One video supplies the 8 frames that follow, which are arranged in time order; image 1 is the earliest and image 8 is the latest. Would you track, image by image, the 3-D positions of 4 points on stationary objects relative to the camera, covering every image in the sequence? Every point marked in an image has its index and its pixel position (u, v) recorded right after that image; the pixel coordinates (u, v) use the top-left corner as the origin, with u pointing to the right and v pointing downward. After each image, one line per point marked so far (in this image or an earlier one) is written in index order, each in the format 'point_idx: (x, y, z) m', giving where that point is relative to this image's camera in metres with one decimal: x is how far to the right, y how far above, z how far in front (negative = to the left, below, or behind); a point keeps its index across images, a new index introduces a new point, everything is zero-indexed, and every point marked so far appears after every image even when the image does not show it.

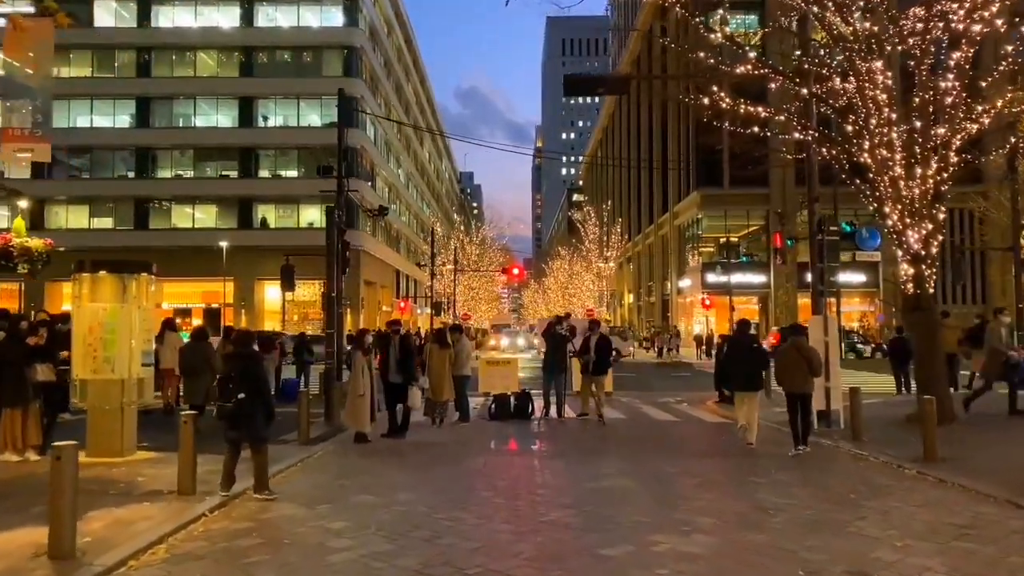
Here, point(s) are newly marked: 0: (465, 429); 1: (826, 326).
0: (-0.8, -2.5, +14.7) m
1: (+5.6, -0.7, +15.1) m
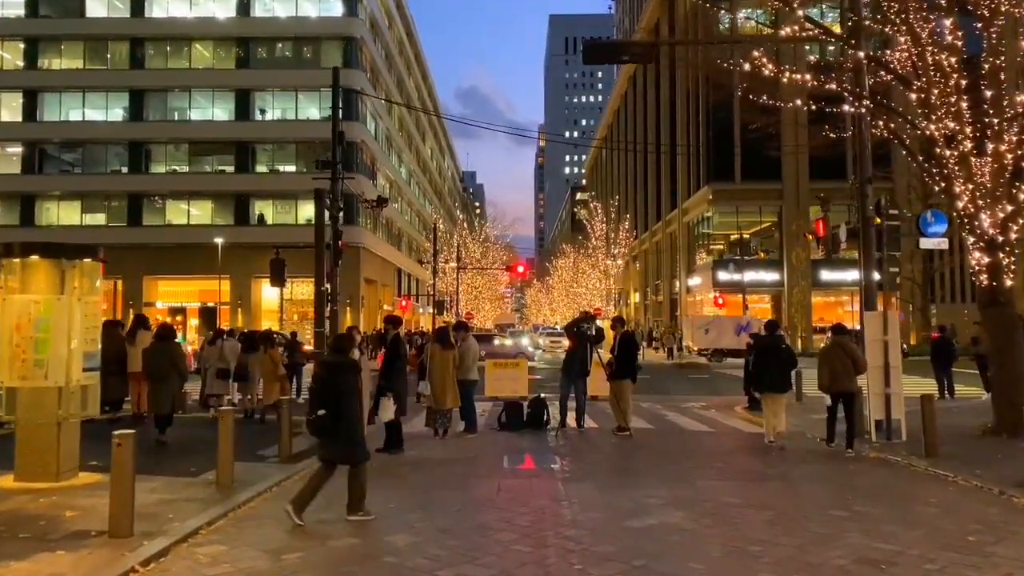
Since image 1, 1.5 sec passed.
0: (-0.6, -2.3, +12.8) m
1: (+5.8, -0.6, +13.2) m
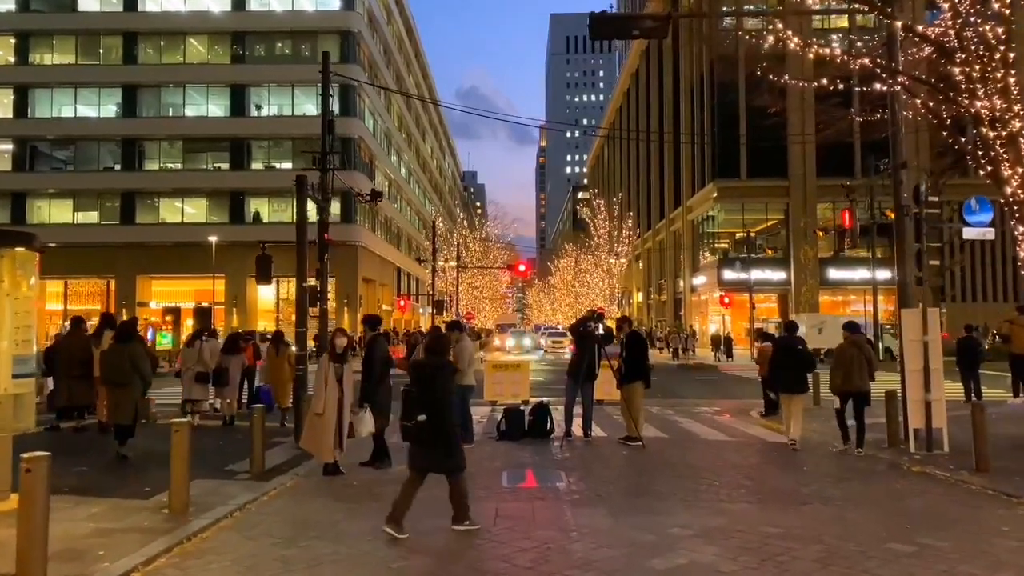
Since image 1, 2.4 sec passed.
0: (-0.6, -2.3, +11.6) m
1: (+5.8, -0.5, +11.9) m
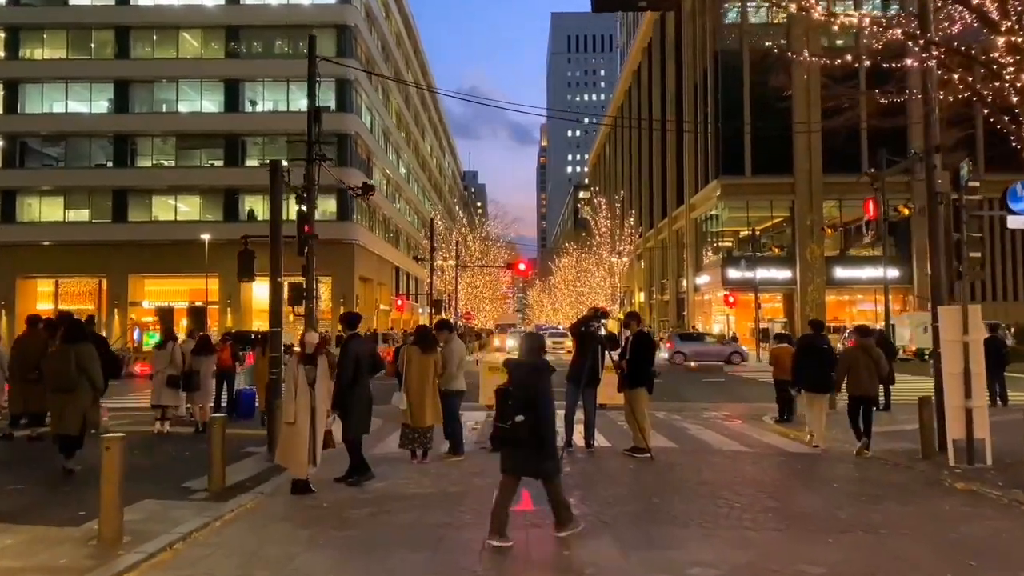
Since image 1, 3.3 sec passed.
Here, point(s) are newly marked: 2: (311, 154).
0: (-0.7, -2.2, +10.4) m
1: (+5.7, -0.4, +10.7) m
2: (-4.7, +3.1, +19.8) m
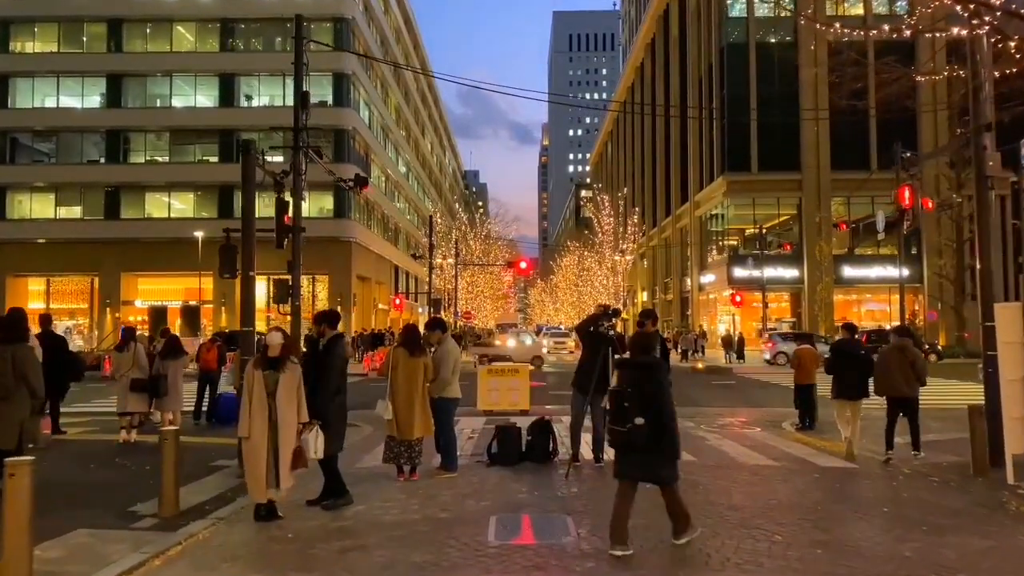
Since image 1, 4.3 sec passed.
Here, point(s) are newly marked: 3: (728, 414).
0: (-0.7, -2.1, +9.1) m
1: (+5.7, -0.4, +9.4) m
2: (-4.7, +3.2, +18.5) m
3: (+4.6, -2.7, +18.4) m
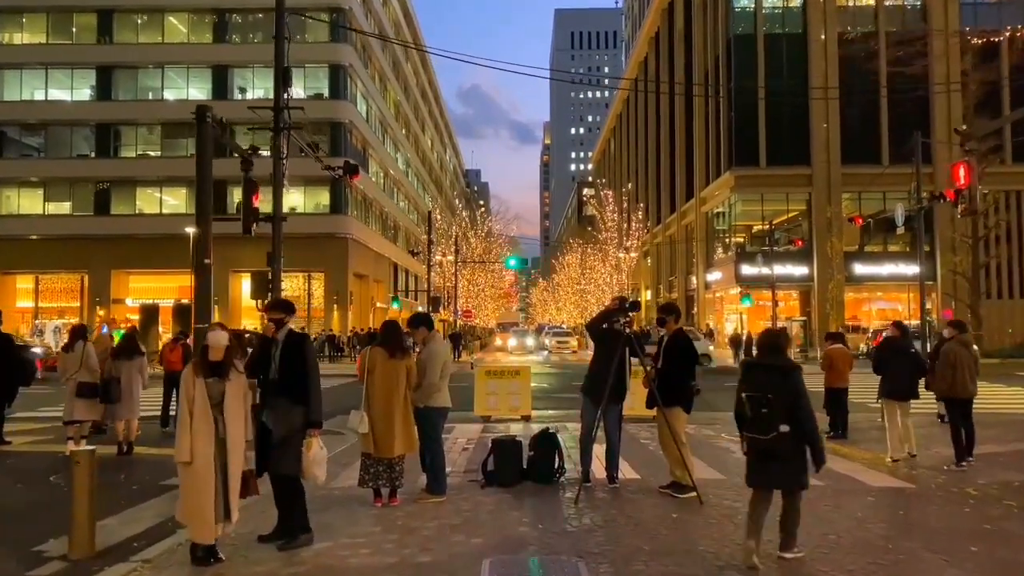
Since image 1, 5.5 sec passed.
0: (-0.7, -2.0, +7.6) m
1: (+5.7, -0.2, +7.9) m
2: (-4.6, +3.3, +17.0) m
3: (+4.7, -2.6, +16.8) m
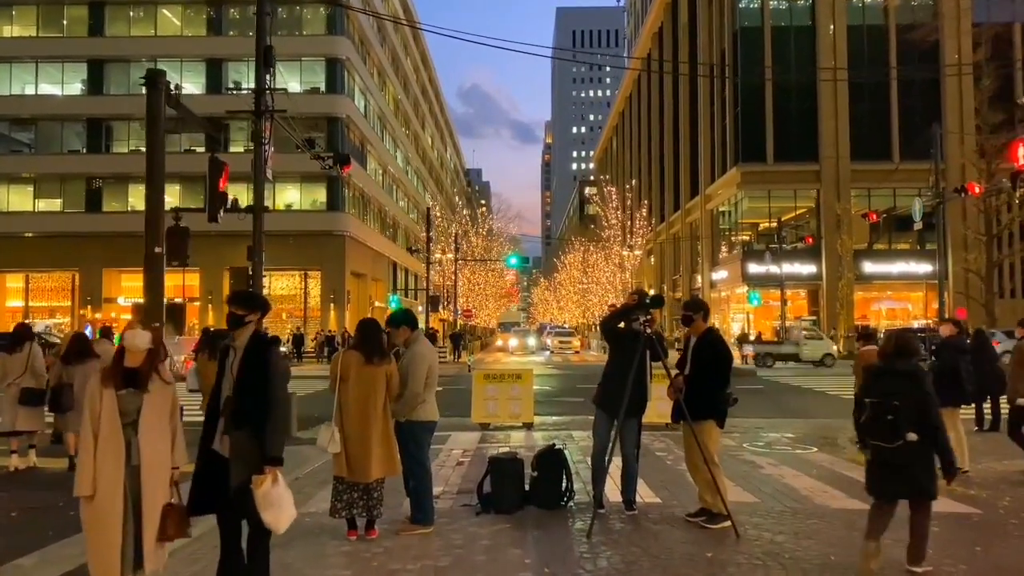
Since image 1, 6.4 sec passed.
0: (-0.7, -2.0, +6.3) m
1: (+5.7, -0.2, +6.6) m
2: (-4.6, +3.3, +15.7) m
3: (+4.7, -2.5, +15.5) m
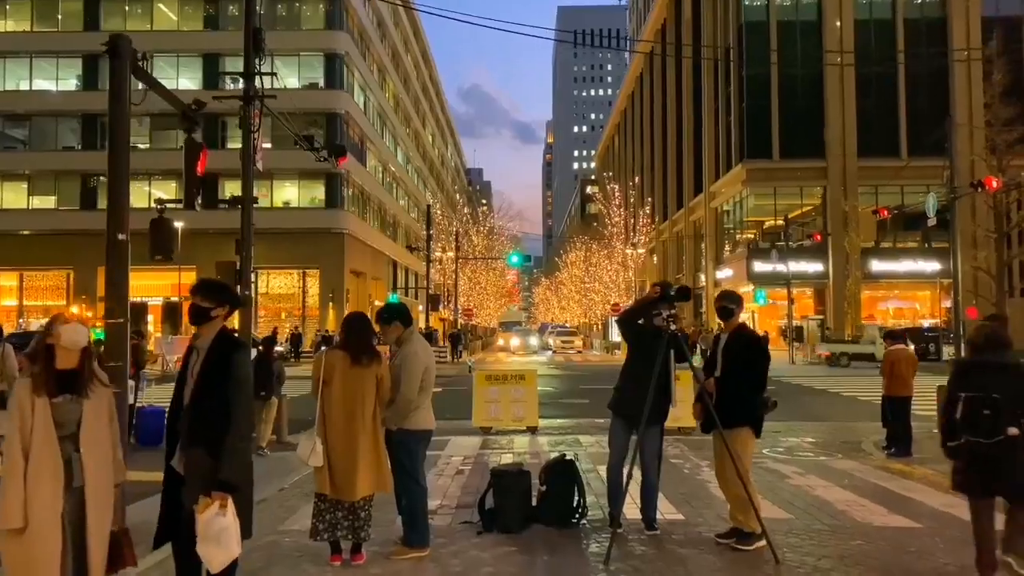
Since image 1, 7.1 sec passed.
0: (-0.6, -1.9, +5.4) m
1: (+5.8, -0.1, +5.7) m
2: (-4.6, +3.4, +14.8) m
3: (+4.7, -2.5, +14.6) m
